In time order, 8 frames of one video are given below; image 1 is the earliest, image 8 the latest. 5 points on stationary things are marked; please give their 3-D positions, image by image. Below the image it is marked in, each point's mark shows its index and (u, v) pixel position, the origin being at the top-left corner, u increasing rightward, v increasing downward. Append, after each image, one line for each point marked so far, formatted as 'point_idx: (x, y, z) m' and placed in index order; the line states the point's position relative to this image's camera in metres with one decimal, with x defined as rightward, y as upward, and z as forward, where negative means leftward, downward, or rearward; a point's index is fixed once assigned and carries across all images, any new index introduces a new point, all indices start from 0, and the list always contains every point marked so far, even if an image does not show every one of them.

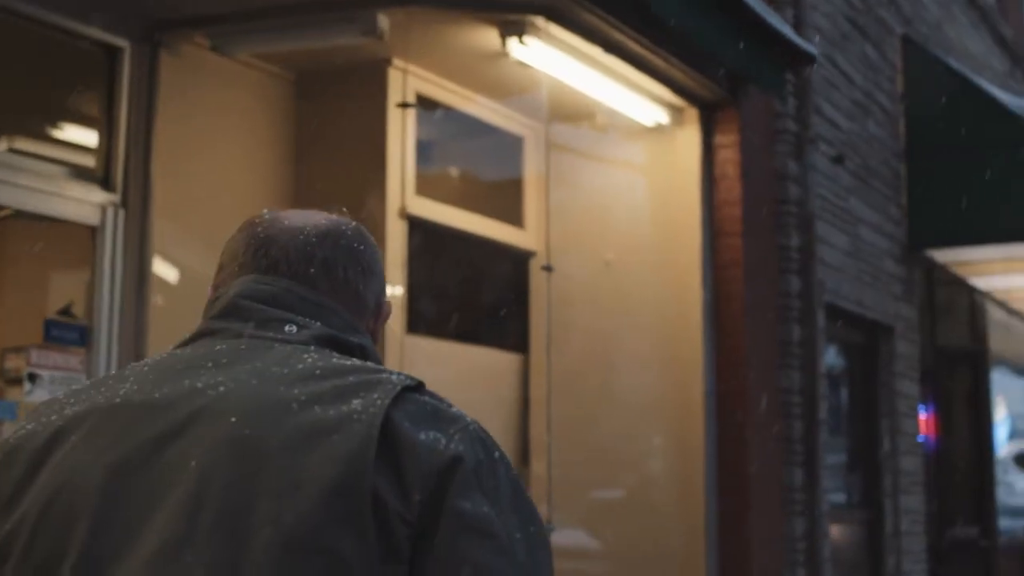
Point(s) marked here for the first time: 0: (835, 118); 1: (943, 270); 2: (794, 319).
0: (+1.6, +0.9, +8.0) m
1: (+2.8, +0.1, +10.3) m
2: (+1.3, -0.1, +7.2) m
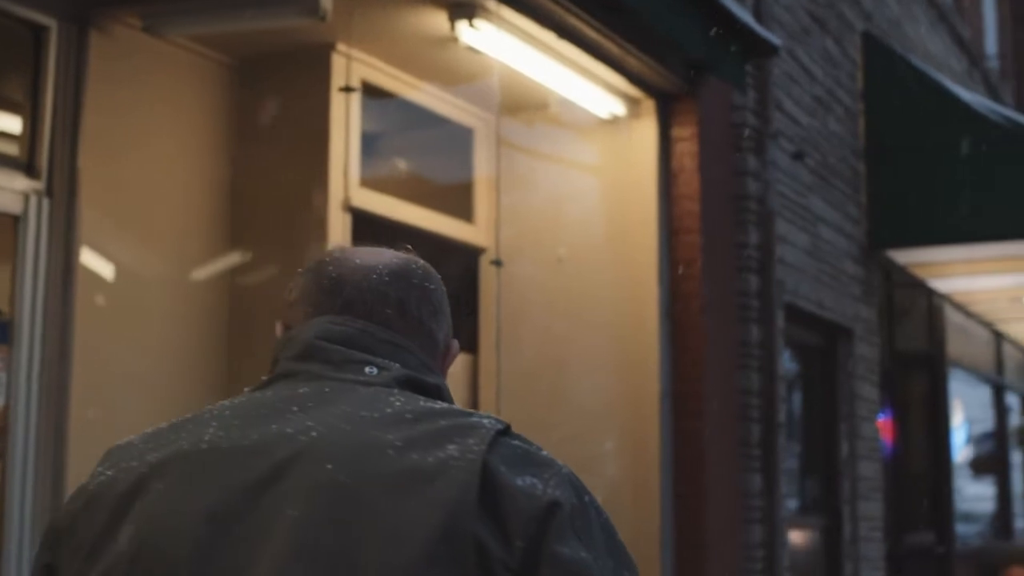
0: (+1.4, +0.9, +7.8) m
1: (+2.5, +0.1, +10.1) m
2: (+1.1, -0.1, +7.0) m
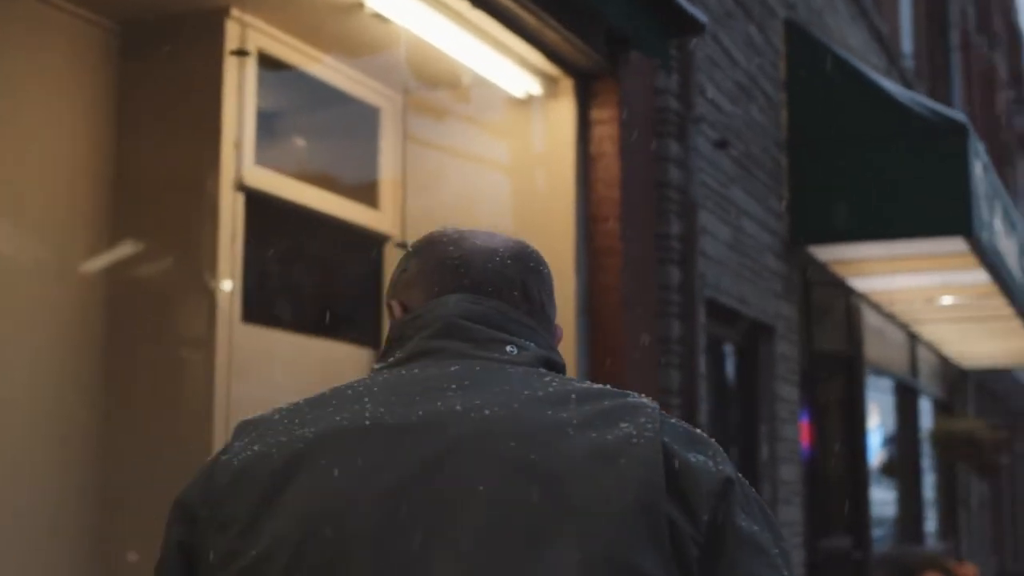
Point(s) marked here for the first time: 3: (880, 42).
0: (+1.0, +0.9, +7.4) m
1: (+2.0, +0.1, +9.9) m
2: (+0.7, -0.1, +6.6) m
3: (+2.9, +1.9, +12.4) m
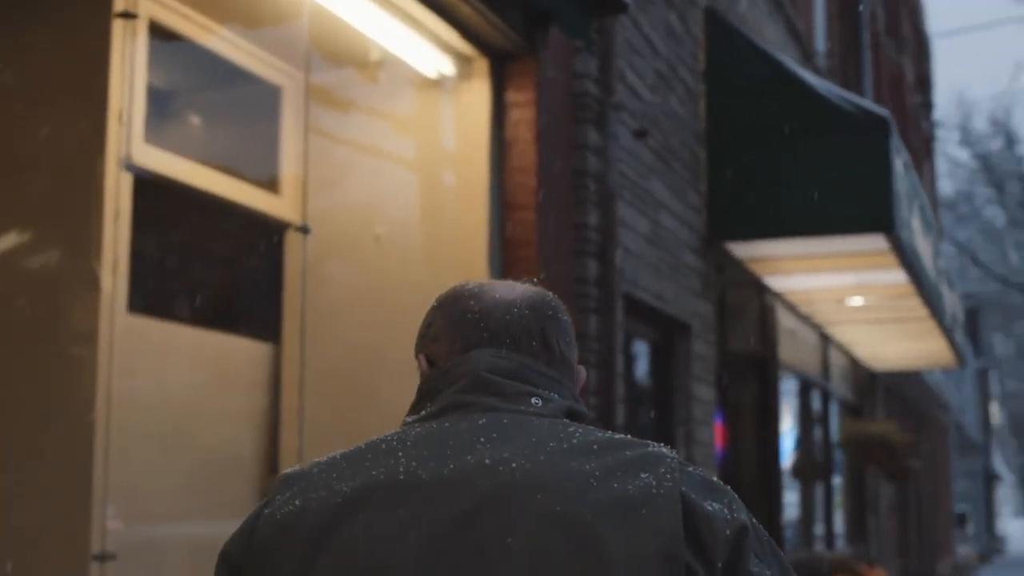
0: (+0.6, +0.9, +7.1) m
1: (+1.4, +0.1, +9.6) m
2: (+0.3, -0.1, +6.3) m
3: (+2.2, +1.9, +12.2) m
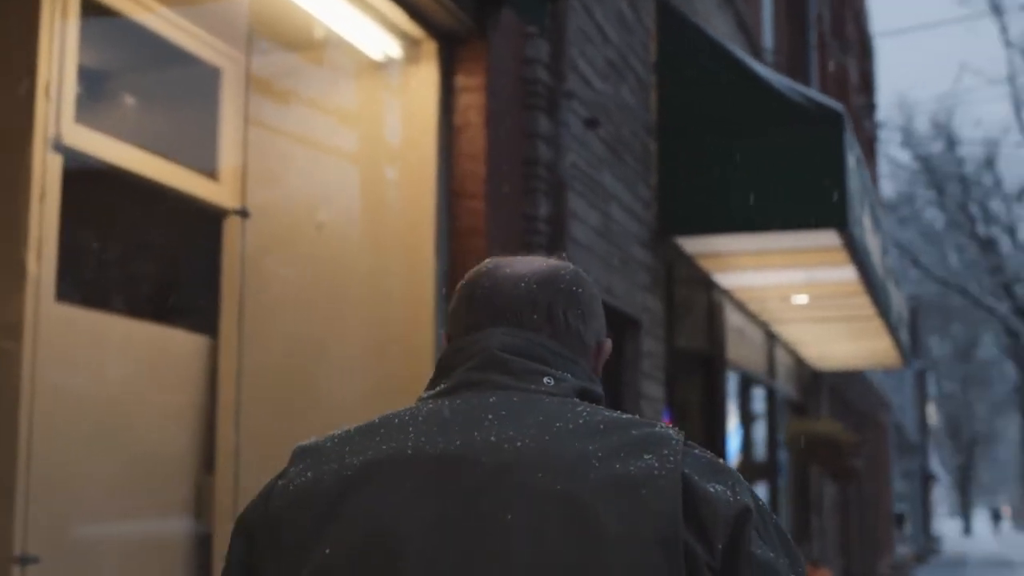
0: (+0.3, +0.9, +6.9) m
1: (+1.1, +0.1, +9.4) m
2: (+0.1, -0.1, +6.1) m
3: (+1.8, +2.0, +12.0) m
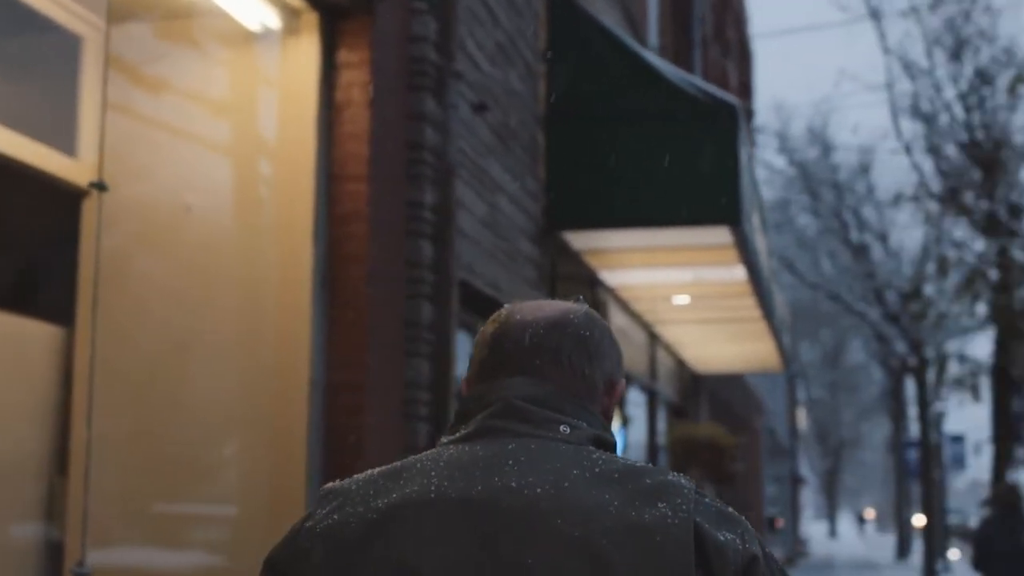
0: (-0.1, +1.0, +6.6) m
1: (+0.4, +0.2, +9.1) m
2: (-0.3, 0.0, +5.7) m
3: (+0.9, +2.0, +11.8) m
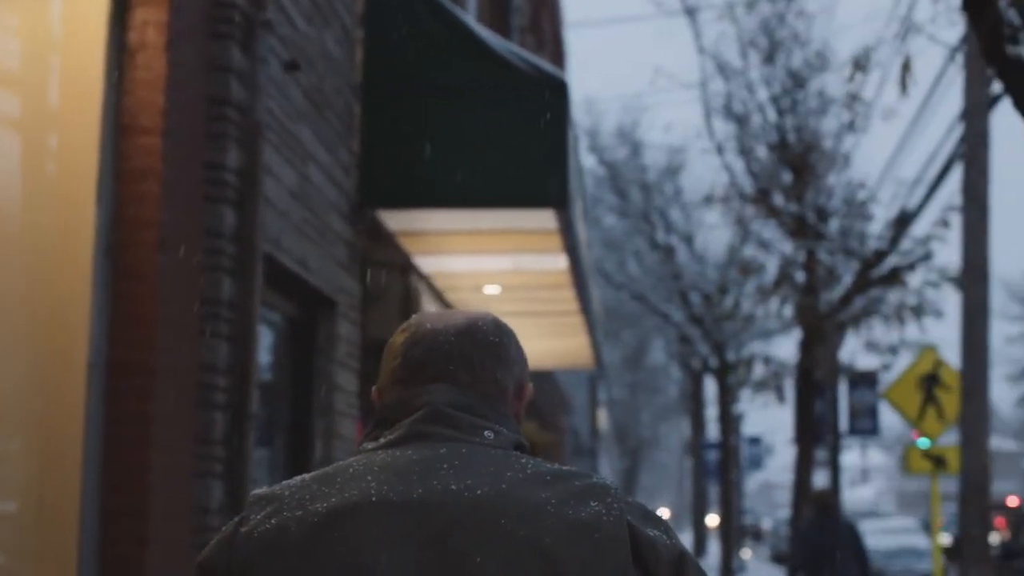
0: (-0.8, +1.0, +6.0) m
1: (-0.7, +0.2, +8.6) m
2: (-0.9, +0.1, +5.1) m
3: (-0.4, +2.0, +11.3) m
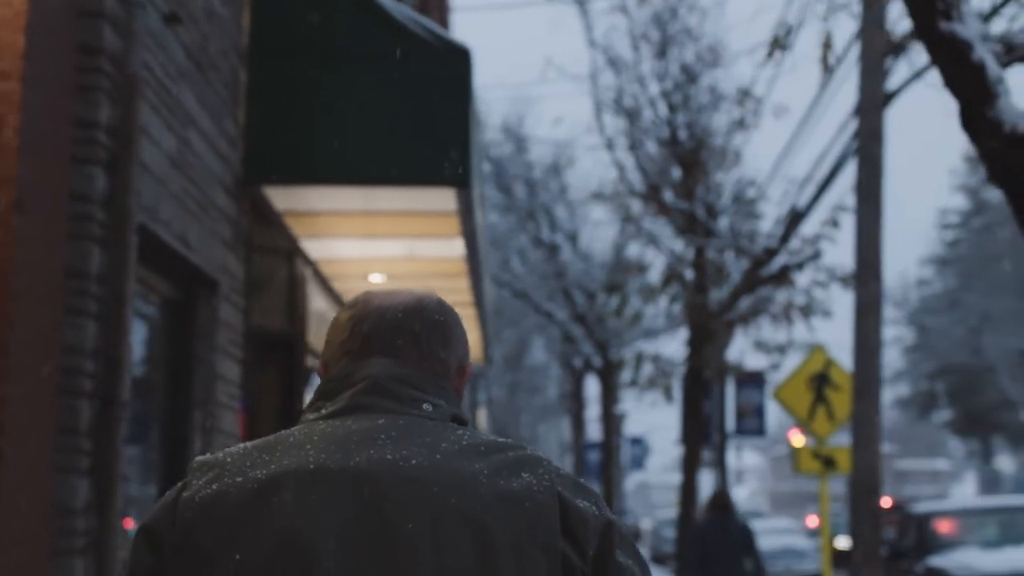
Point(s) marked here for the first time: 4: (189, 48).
0: (-1.2, +1.1, +5.4) m
1: (-1.2, +0.3, +8.0) m
2: (-1.2, +0.1, +4.5) m
3: (-1.2, +2.1, +10.7) m
4: (-1.2, +0.9, +5.7) m
